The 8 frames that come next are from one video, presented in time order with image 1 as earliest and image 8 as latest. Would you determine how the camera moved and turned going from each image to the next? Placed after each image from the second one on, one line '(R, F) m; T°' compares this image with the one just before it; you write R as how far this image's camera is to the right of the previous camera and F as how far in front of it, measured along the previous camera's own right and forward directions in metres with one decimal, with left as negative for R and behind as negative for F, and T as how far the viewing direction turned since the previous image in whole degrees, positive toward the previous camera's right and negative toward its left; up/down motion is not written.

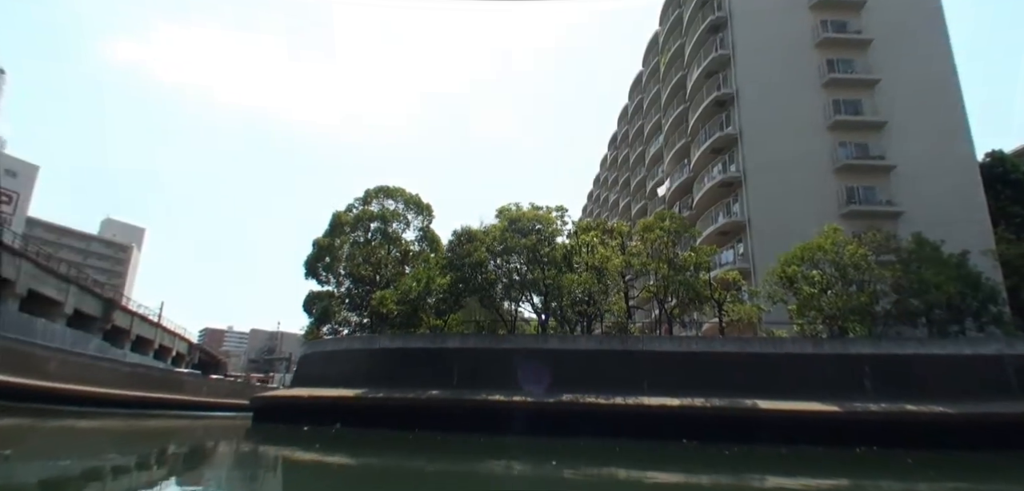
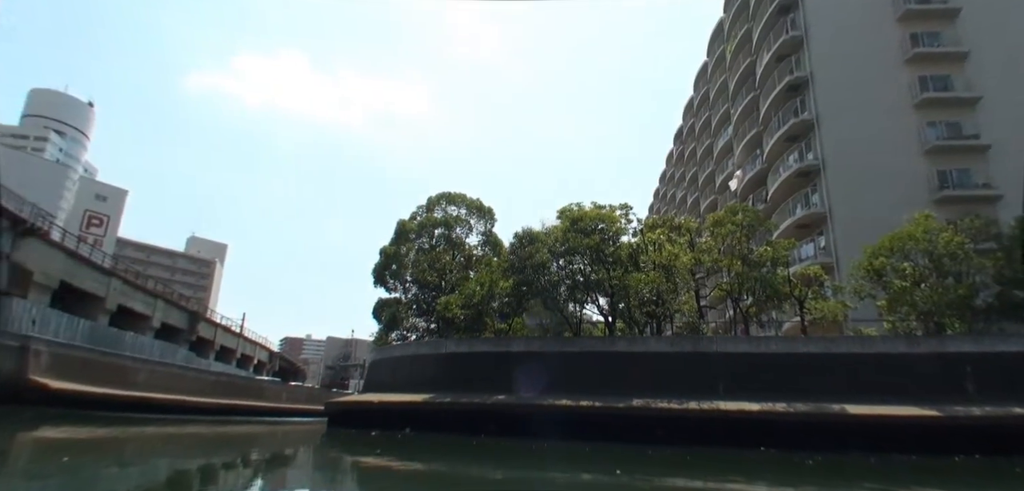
(+0.6, +1.3) m; -7°
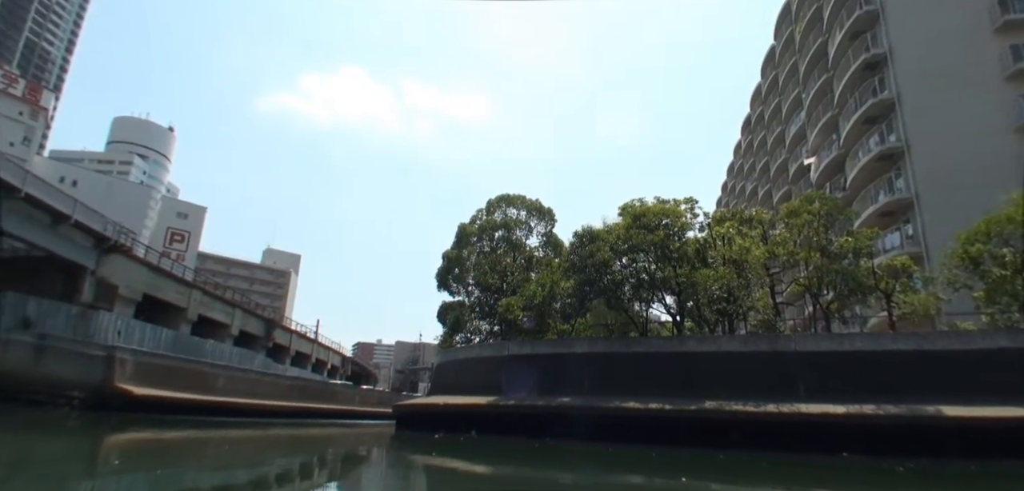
(+0.5, +0.7) m; -7°
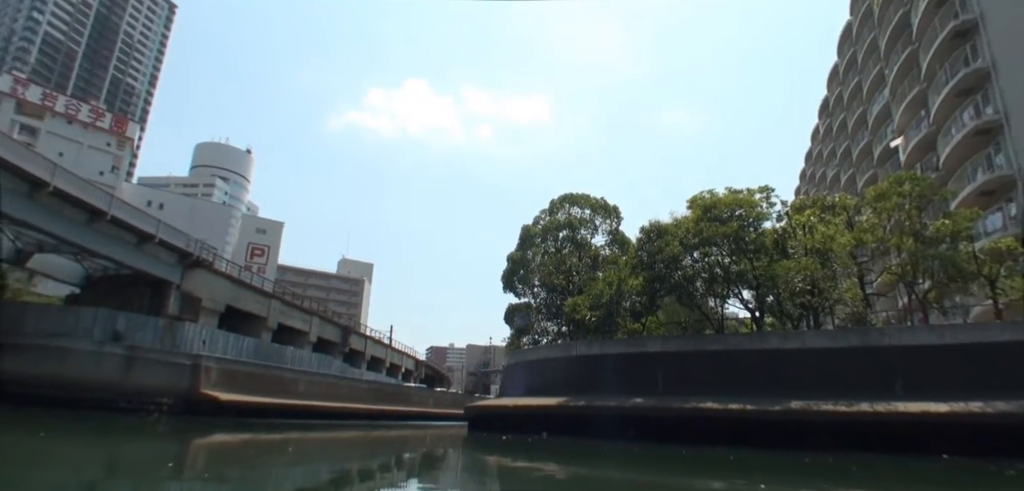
(+0.4, +0.5) m; -7°
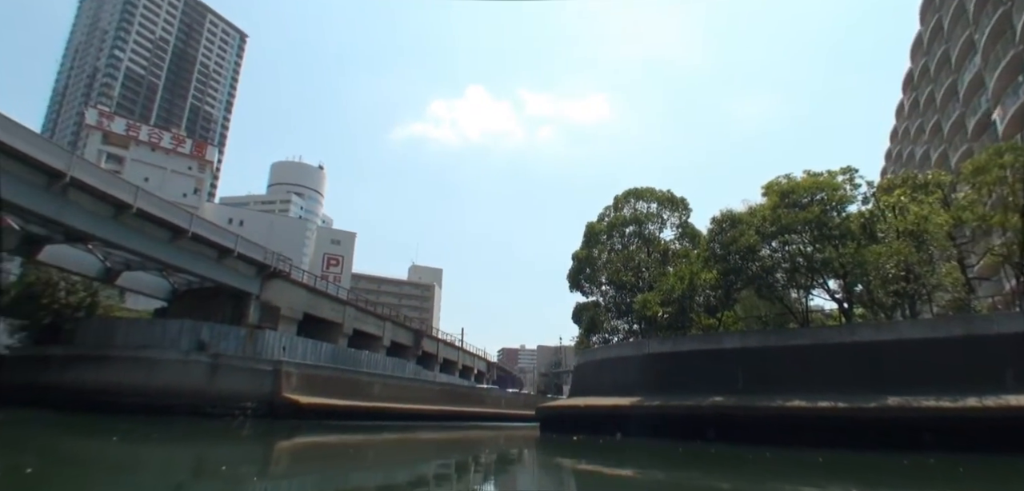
(+0.3, +0.4) m; -7°
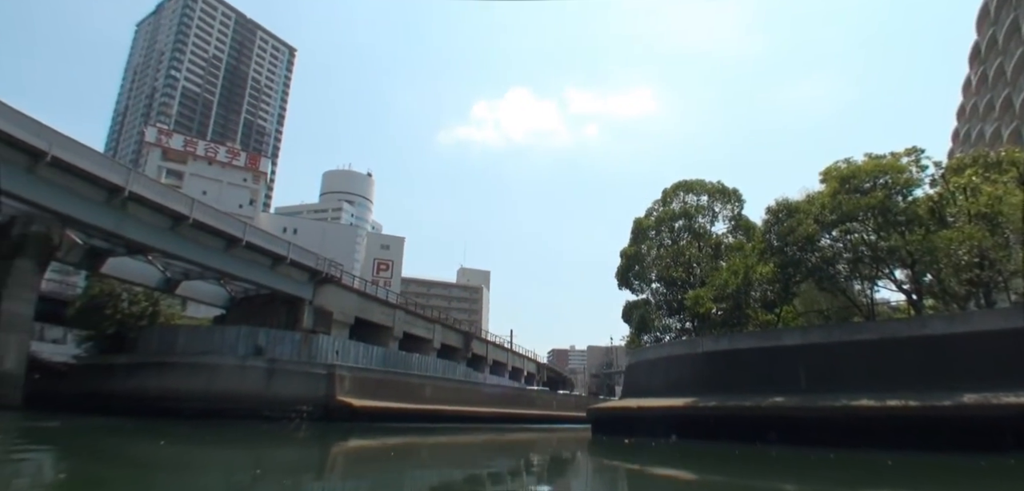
(+0.1, +0.3) m; -5°
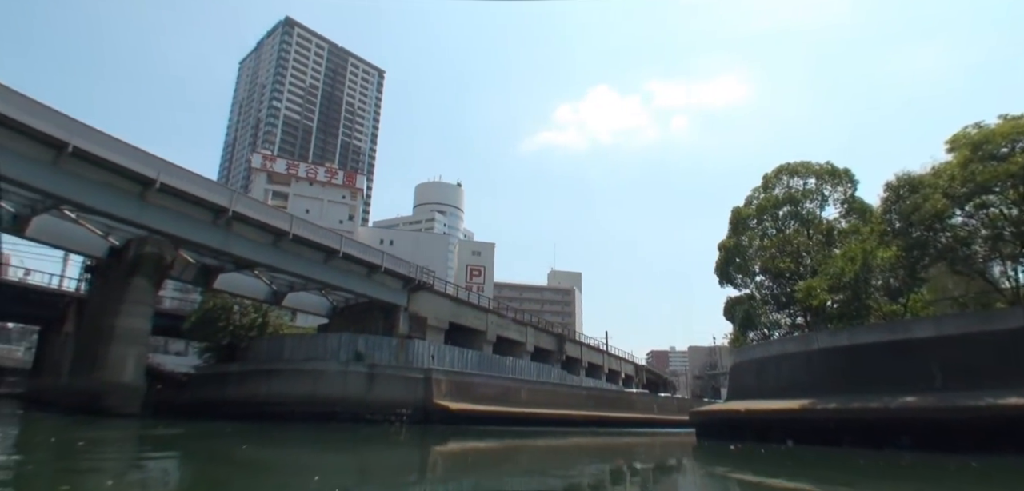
(+0.2, +0.3) m; -10°
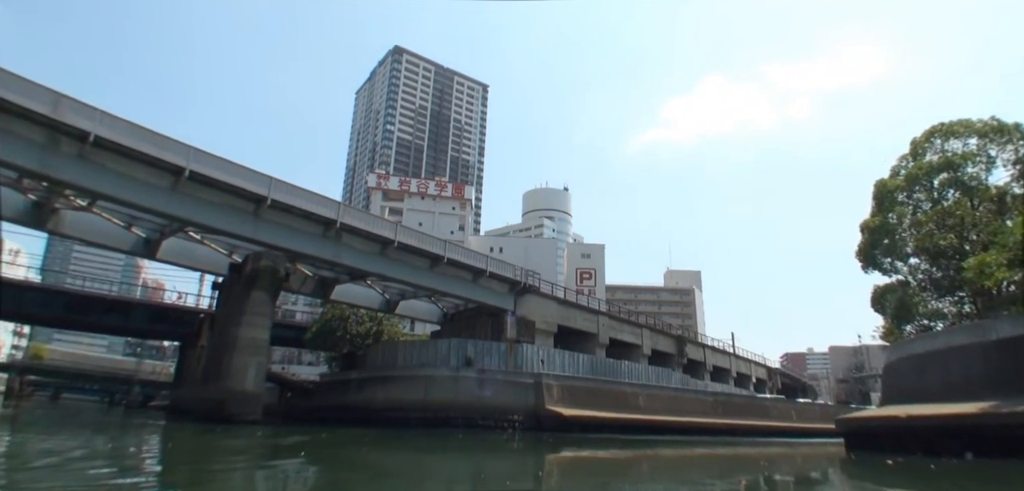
(+0.3, +0.3) m; -12°
